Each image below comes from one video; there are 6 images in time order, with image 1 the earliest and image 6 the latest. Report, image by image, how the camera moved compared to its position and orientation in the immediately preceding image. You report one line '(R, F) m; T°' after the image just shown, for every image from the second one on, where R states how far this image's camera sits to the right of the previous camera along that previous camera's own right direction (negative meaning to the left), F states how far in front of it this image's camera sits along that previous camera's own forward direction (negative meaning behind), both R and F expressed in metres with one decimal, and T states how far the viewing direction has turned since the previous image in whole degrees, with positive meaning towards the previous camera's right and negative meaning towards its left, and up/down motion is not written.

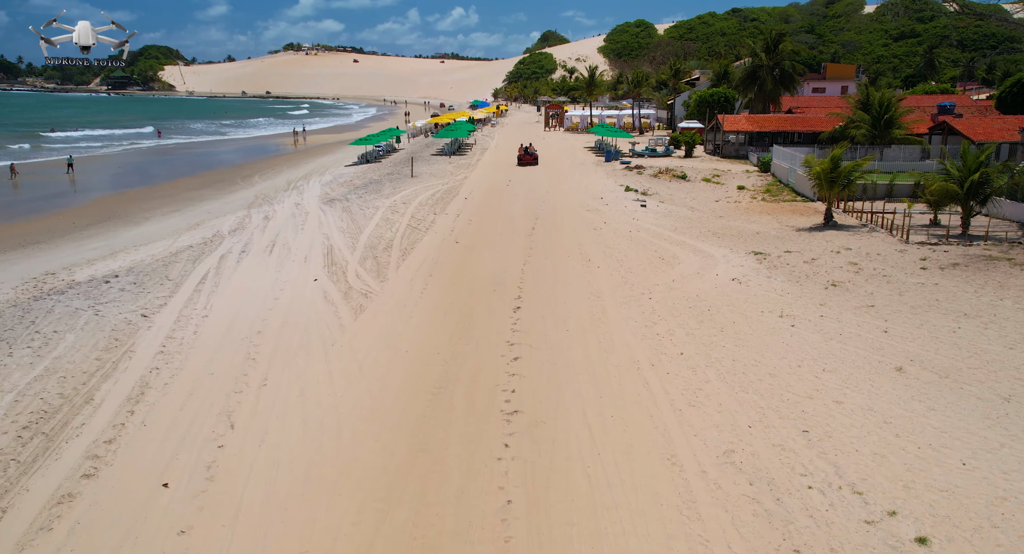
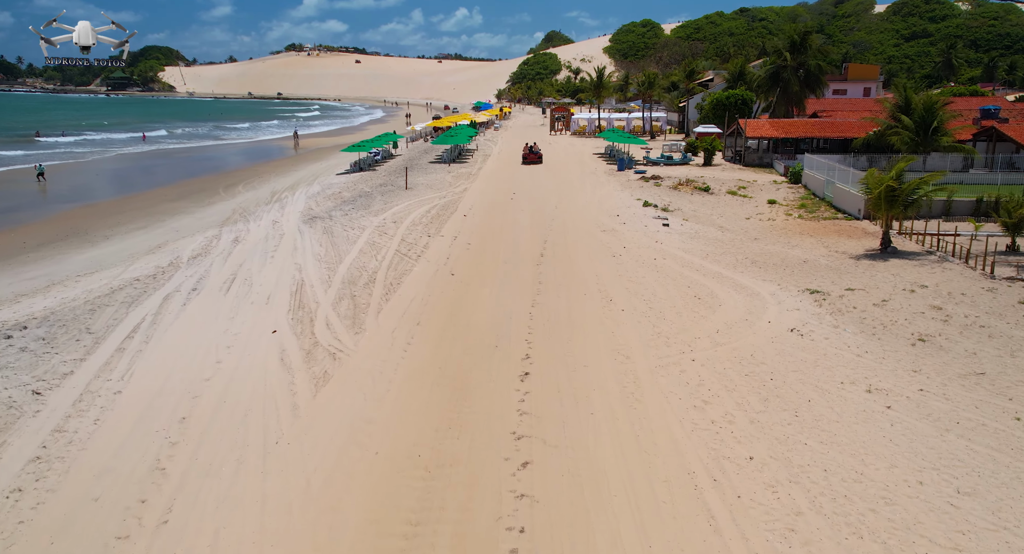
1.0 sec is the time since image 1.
(-0.1, +2.6) m; 0°
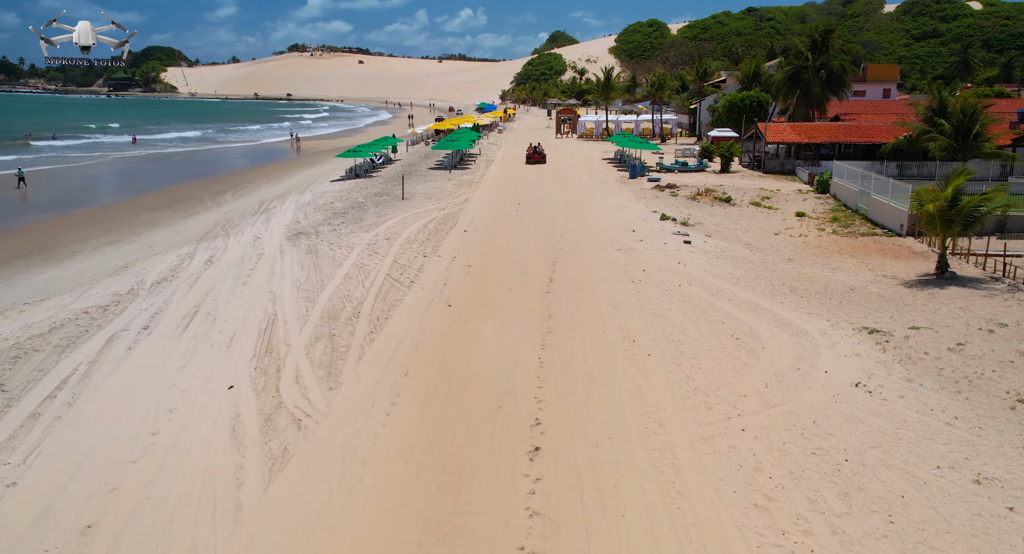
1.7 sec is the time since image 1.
(0.0, +1.9) m; 0°
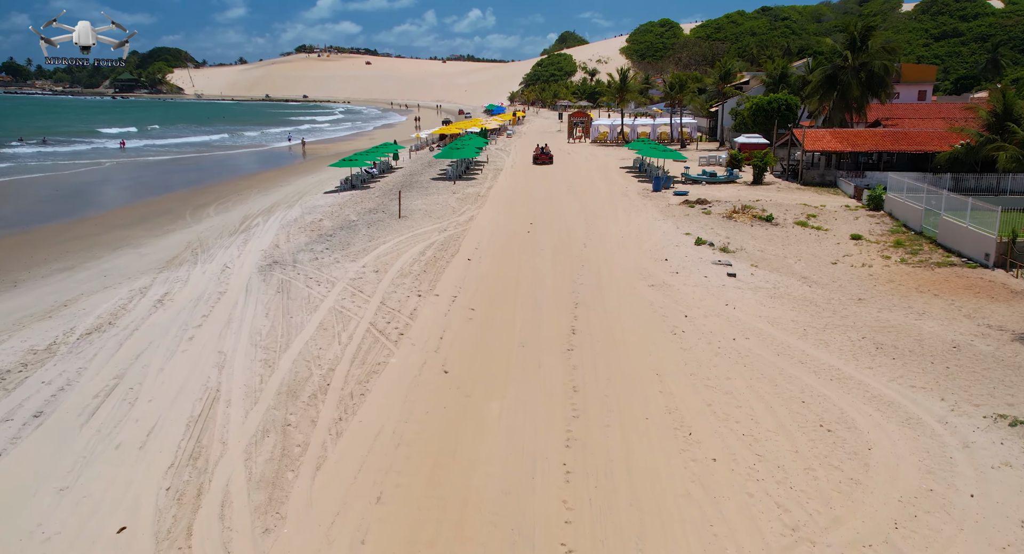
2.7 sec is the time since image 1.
(-0.1, +2.8) m; -1°
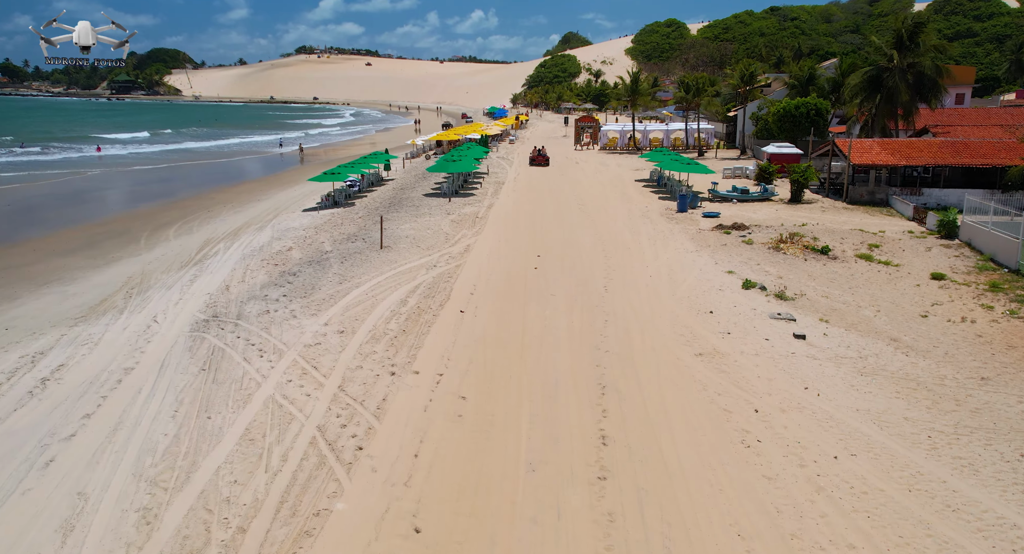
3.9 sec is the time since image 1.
(0.0, +3.5) m; 0°
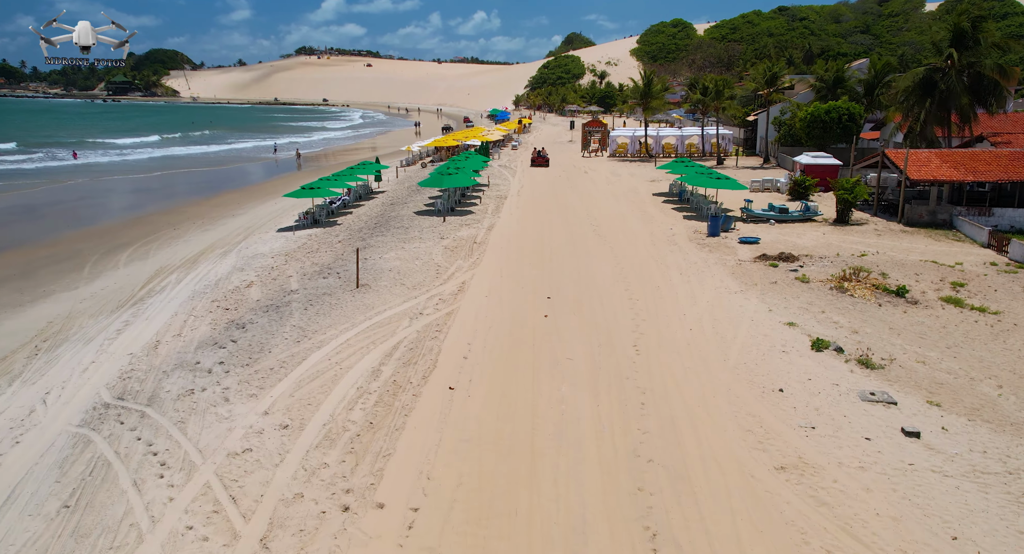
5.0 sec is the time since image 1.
(-0.1, +3.2) m; 0°
